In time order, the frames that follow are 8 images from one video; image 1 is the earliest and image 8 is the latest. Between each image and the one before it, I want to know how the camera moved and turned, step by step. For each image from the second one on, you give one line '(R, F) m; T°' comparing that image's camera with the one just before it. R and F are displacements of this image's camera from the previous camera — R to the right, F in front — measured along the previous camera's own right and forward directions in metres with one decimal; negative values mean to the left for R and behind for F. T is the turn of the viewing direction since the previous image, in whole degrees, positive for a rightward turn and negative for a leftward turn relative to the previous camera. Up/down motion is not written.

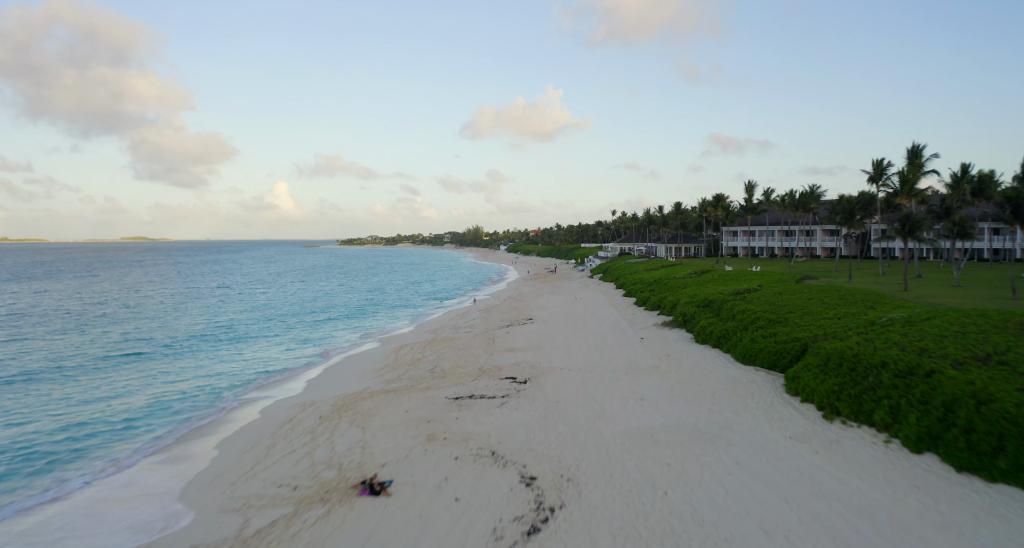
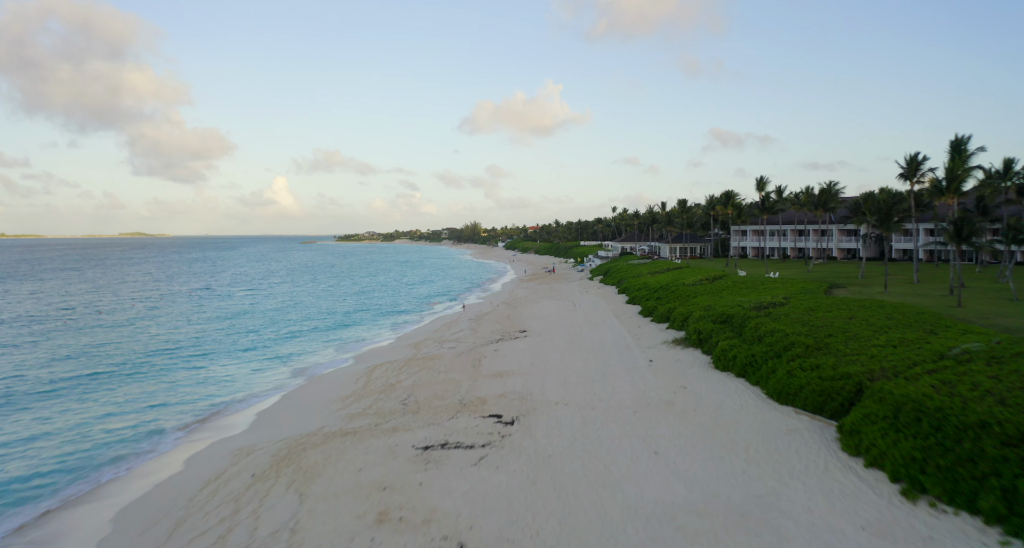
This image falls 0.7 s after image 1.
(+0.6, +4.6) m; 0°
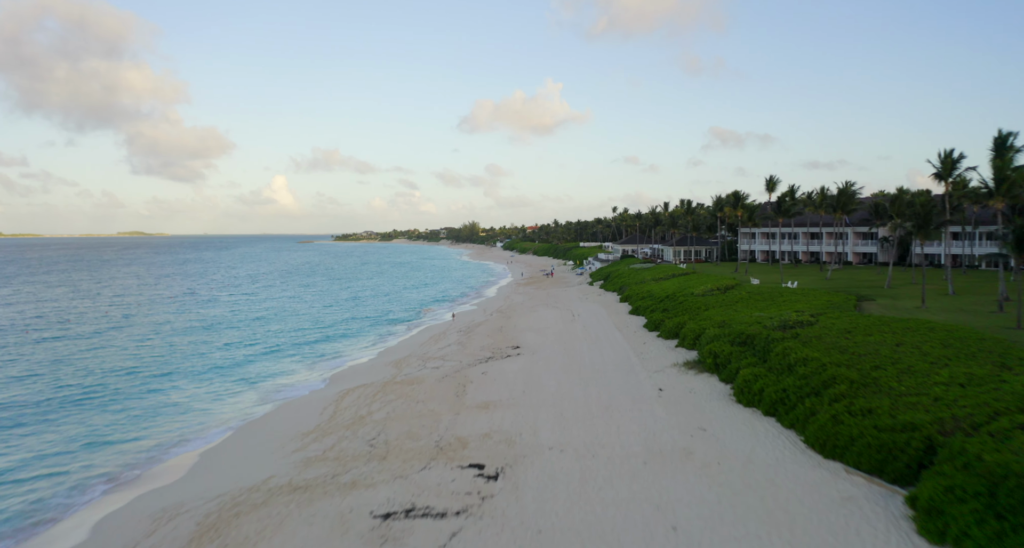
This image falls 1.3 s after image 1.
(+0.5, +3.8) m; 0°
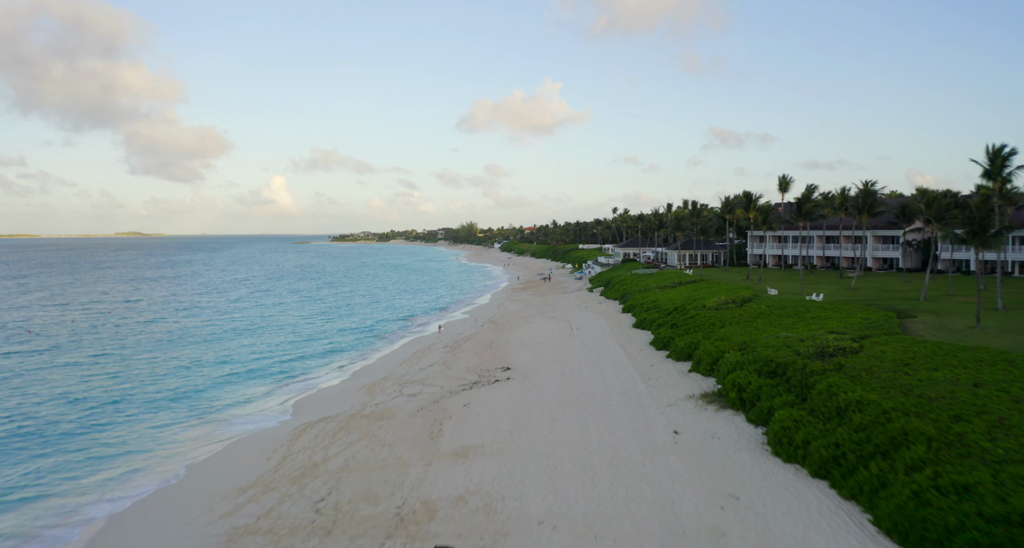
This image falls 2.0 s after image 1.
(+0.6, +4.2) m; 0°
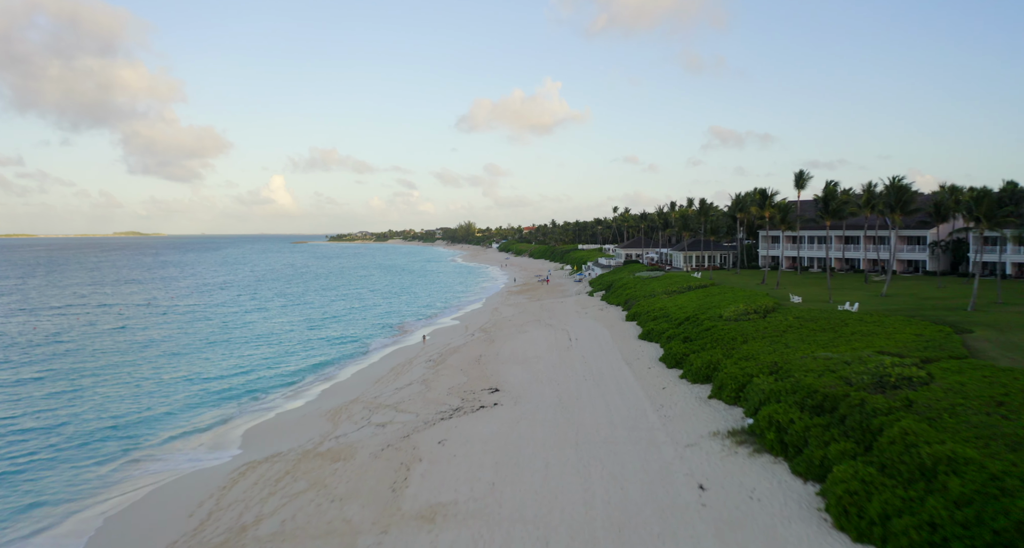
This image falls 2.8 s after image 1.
(+0.5, +4.3) m; 0°
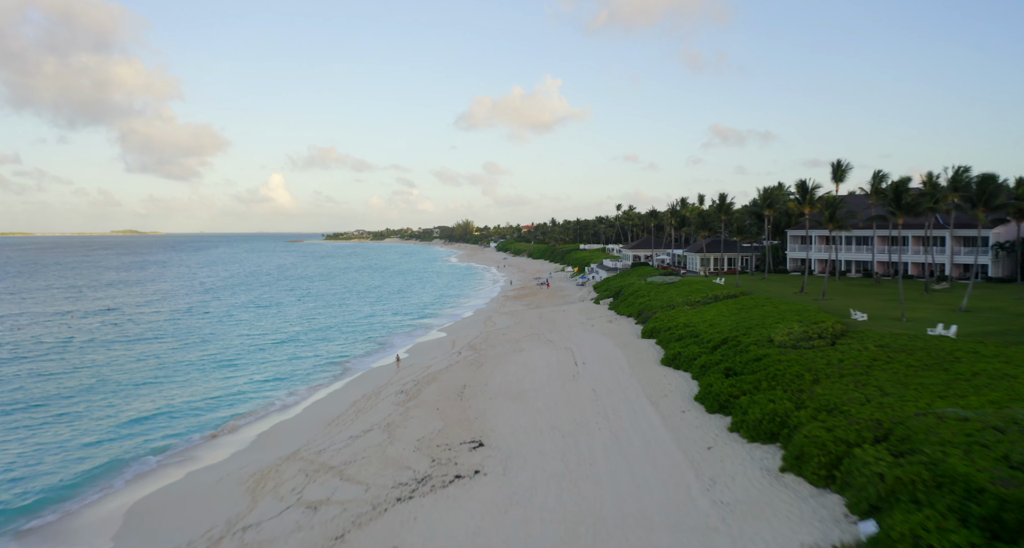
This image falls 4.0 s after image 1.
(+0.4, +7.0) m; 0°
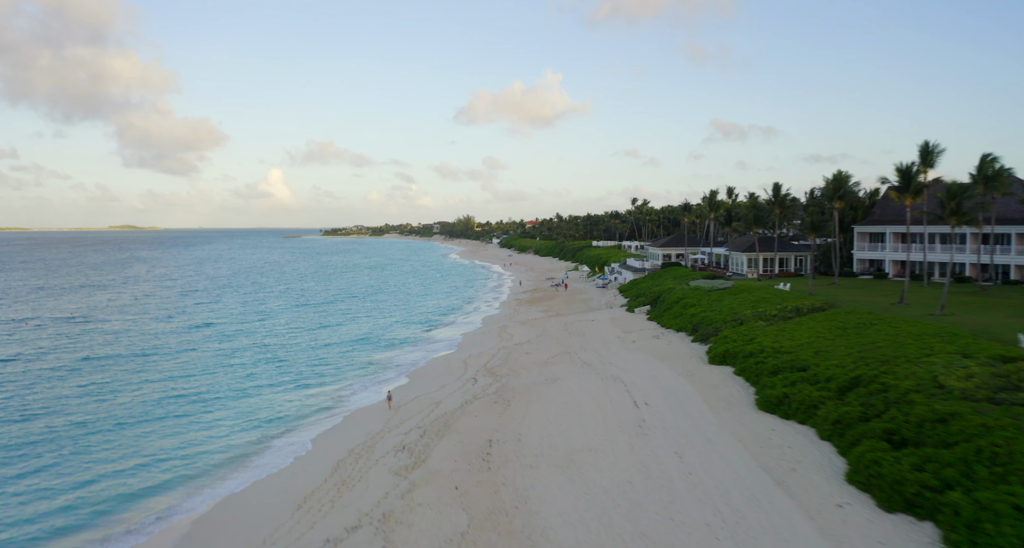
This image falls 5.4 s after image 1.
(-1.7, +7.7) m; 0°
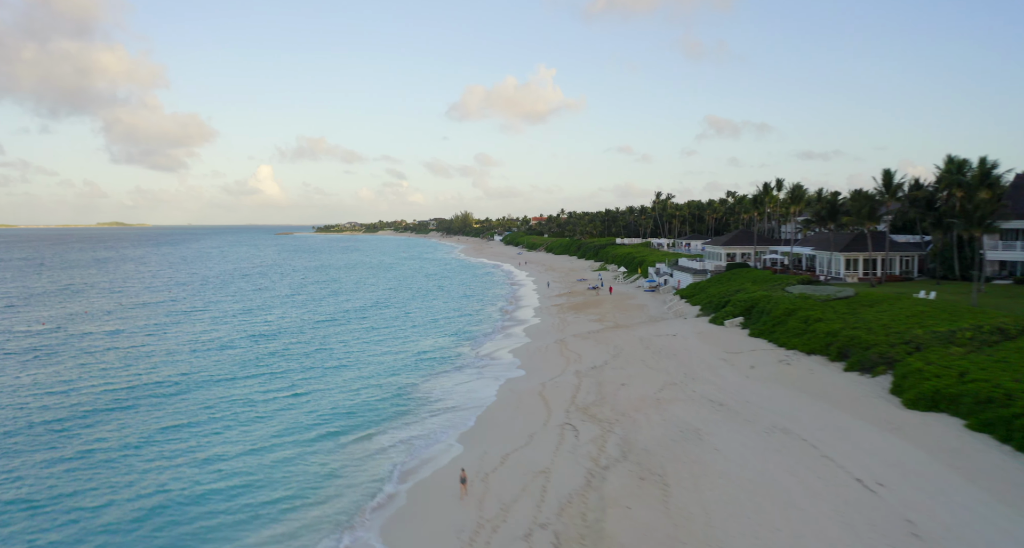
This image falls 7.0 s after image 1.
(-5.0, +7.8) m; +1°
